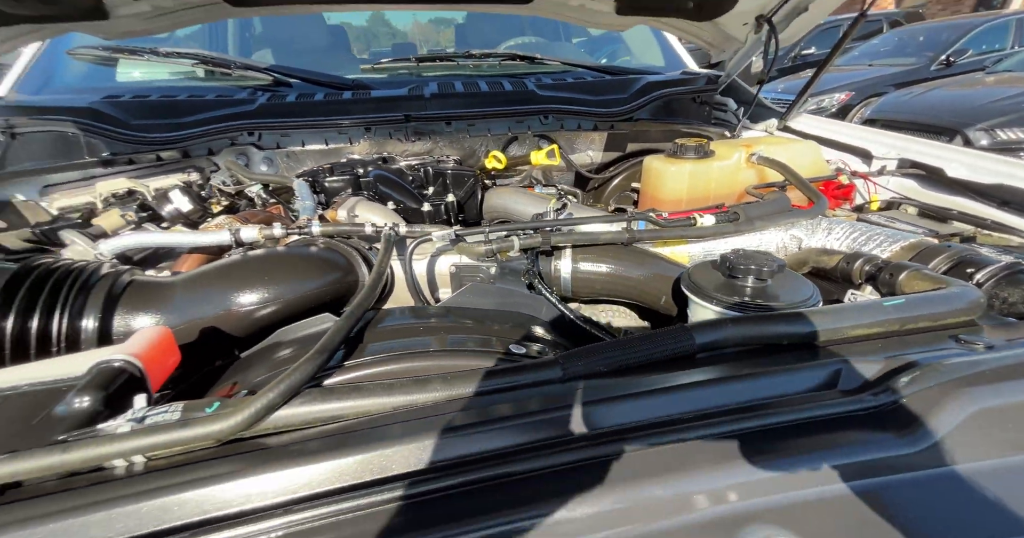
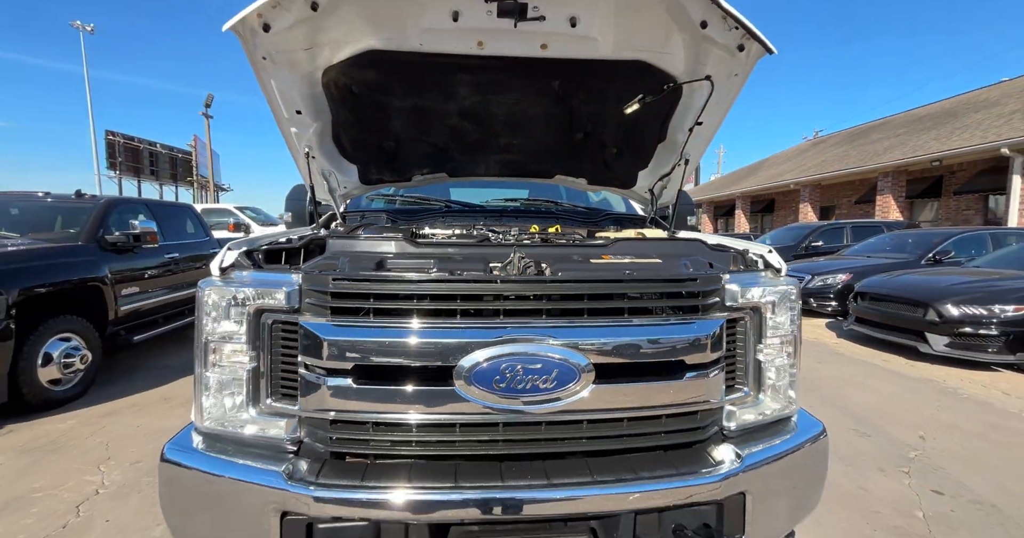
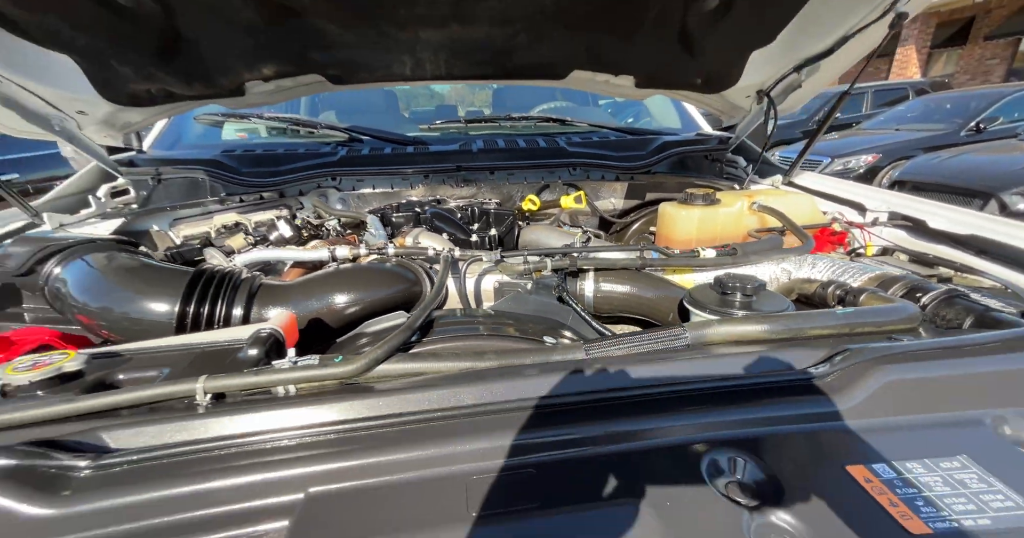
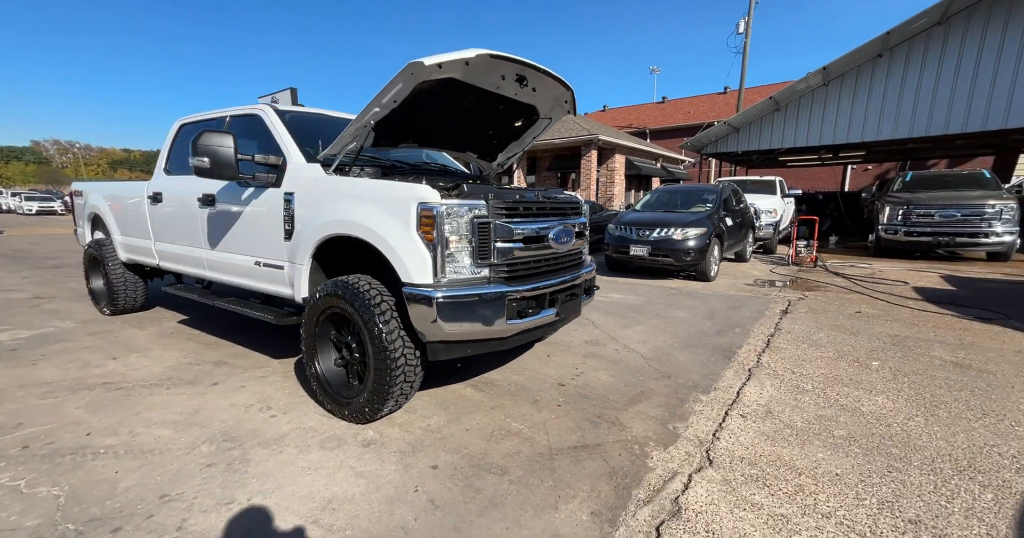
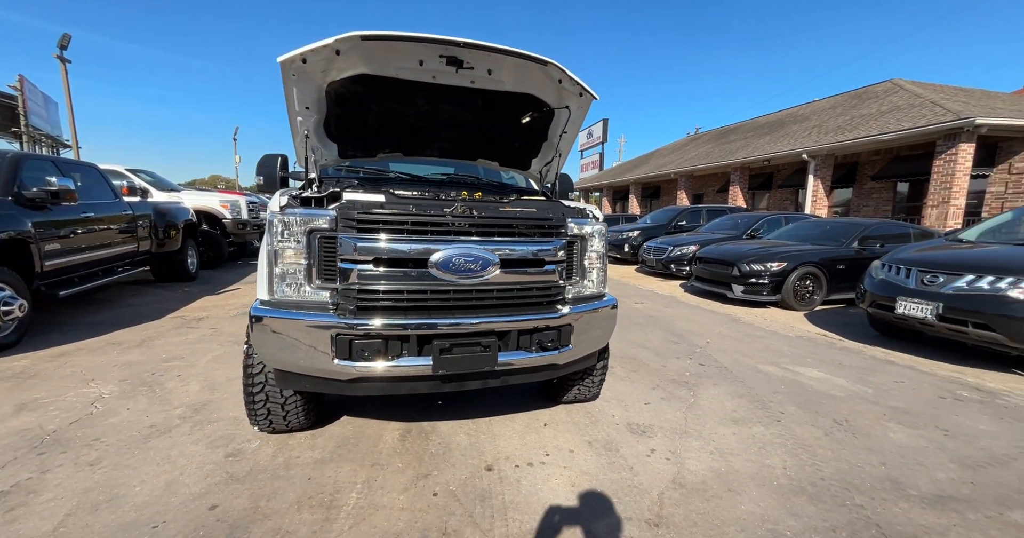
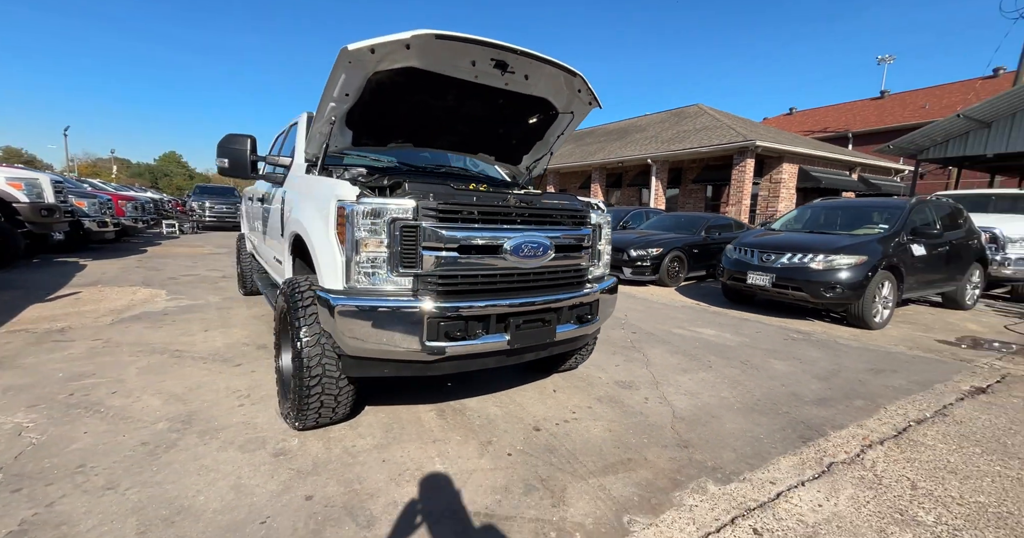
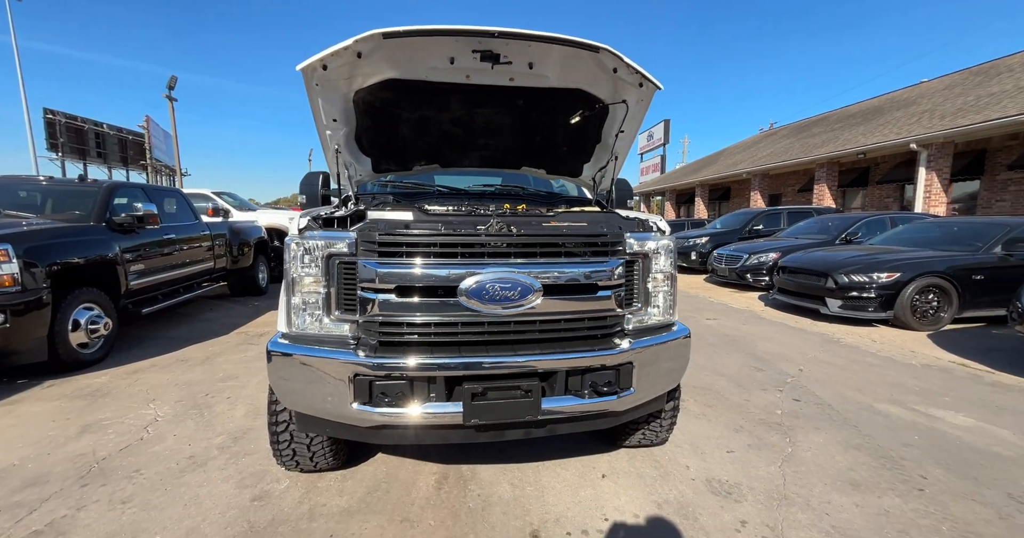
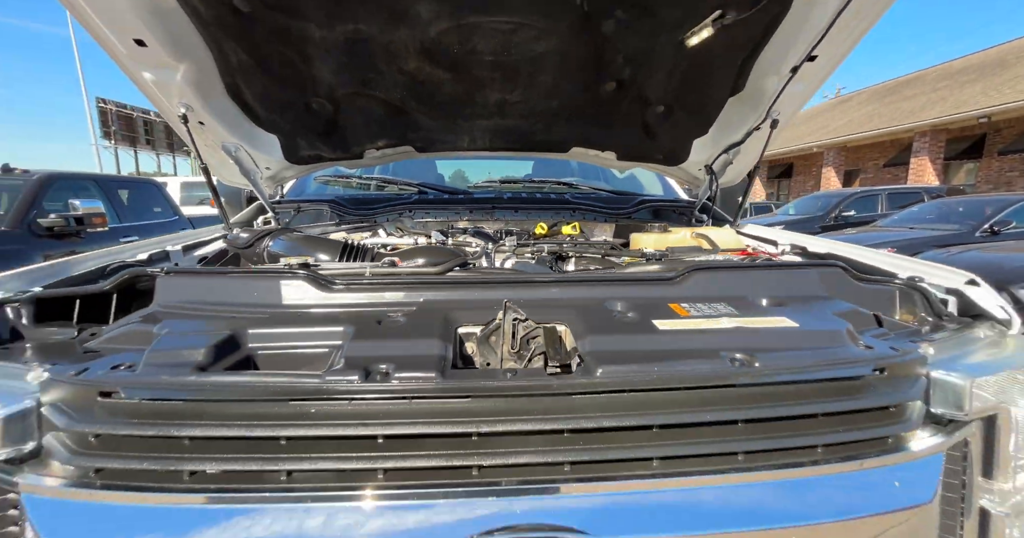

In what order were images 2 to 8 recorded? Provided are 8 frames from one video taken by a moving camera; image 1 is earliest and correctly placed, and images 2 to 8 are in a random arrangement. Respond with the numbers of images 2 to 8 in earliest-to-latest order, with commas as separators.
3, 8, 2, 7, 5, 6, 4
